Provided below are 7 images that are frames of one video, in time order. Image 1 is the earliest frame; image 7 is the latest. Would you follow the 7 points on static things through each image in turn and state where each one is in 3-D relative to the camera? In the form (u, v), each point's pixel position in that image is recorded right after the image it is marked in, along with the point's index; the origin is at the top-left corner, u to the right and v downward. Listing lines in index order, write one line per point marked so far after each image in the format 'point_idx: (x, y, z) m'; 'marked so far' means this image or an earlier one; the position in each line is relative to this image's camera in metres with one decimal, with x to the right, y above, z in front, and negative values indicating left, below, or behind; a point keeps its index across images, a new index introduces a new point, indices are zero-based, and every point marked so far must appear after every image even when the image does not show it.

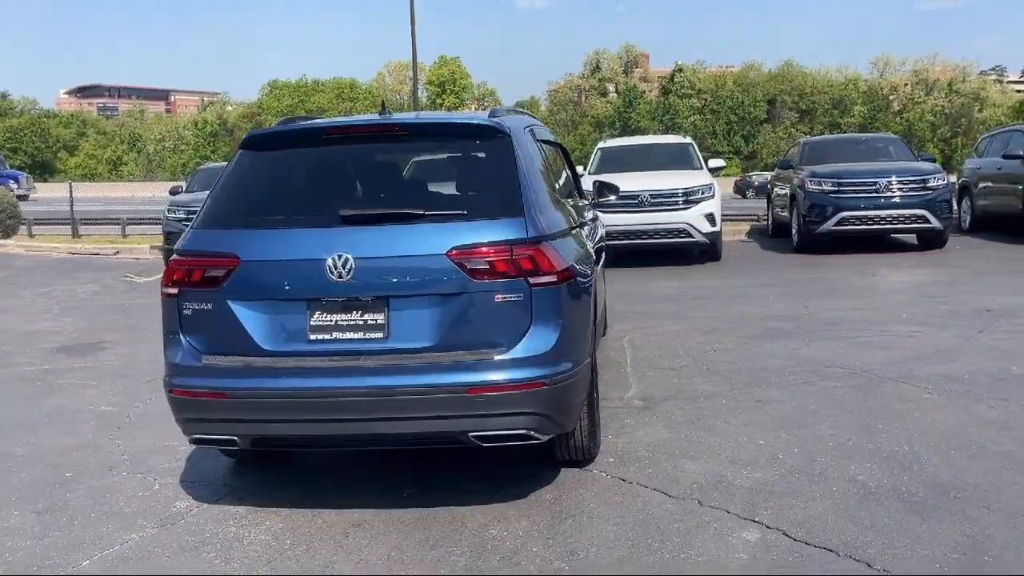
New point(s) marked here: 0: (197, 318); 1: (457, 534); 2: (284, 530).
0: (-1.6, -0.2, +4.4) m
1: (-0.3, -1.2, +4.2) m
2: (-1.1, -1.2, +4.4) m
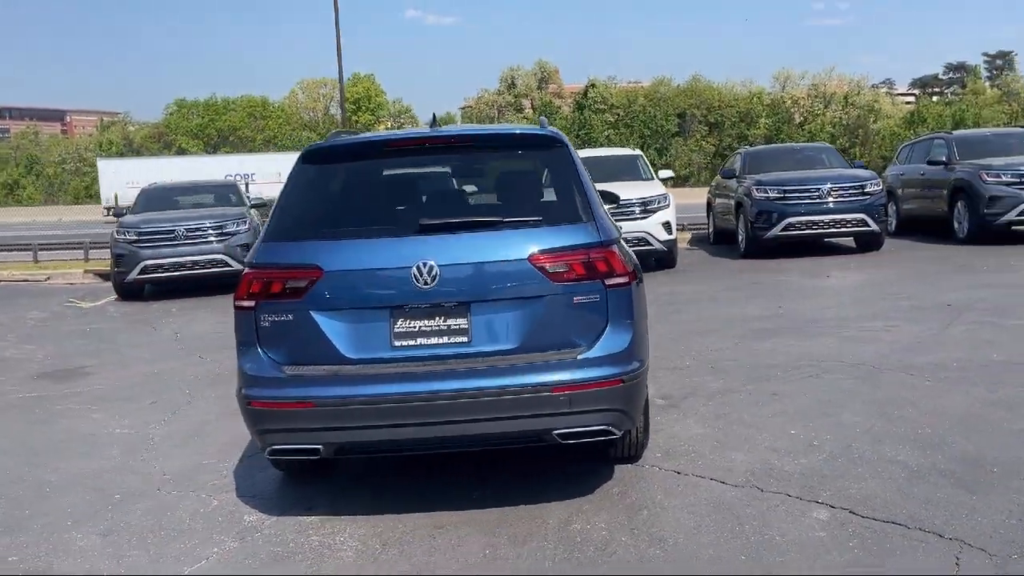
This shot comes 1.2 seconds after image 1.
0: (-1.2, -0.2, +4.4) m
1: (+0.2, -1.2, +4.4) m
2: (-0.7, -1.3, +4.4) m
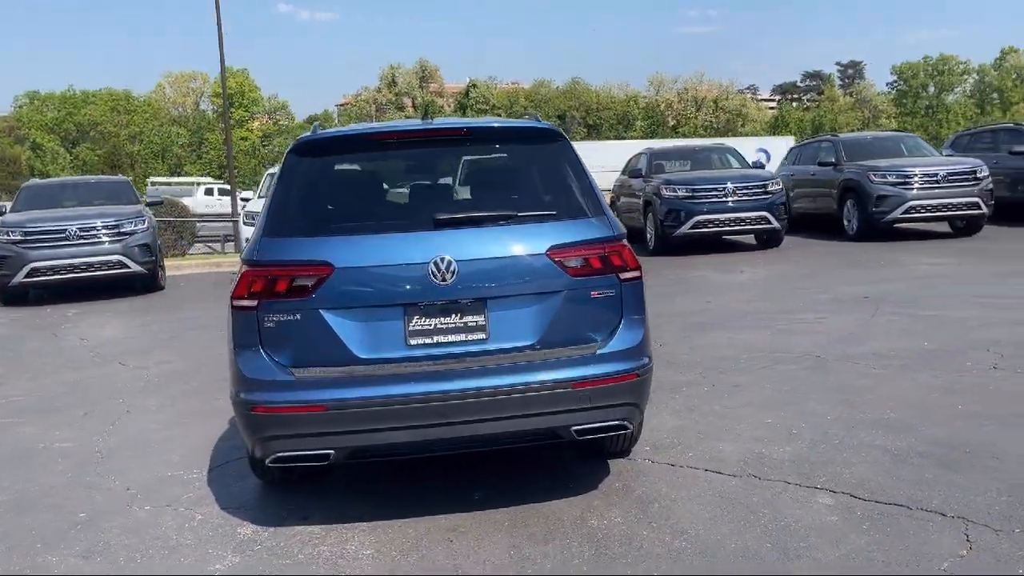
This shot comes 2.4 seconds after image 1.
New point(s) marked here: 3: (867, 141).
0: (-1.1, -0.2, +4.2) m
1: (+0.2, -1.2, +4.3) m
2: (-0.6, -1.3, +4.3) m
3: (+8.2, +3.4, +20.0) m
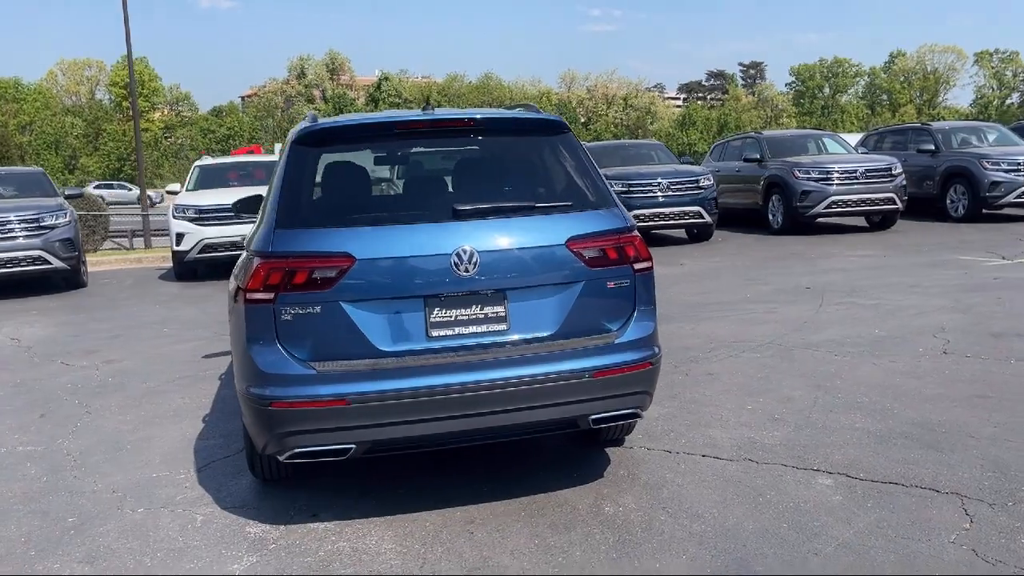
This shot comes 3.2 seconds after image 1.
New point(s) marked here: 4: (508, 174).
0: (-1.0, -0.2, +4.1) m
1: (+0.3, -1.2, +4.4) m
2: (-0.5, -1.2, +4.2) m
3: (+6.7, +3.6, +20.7) m
4: (-0.1, +0.6, +4.6) m
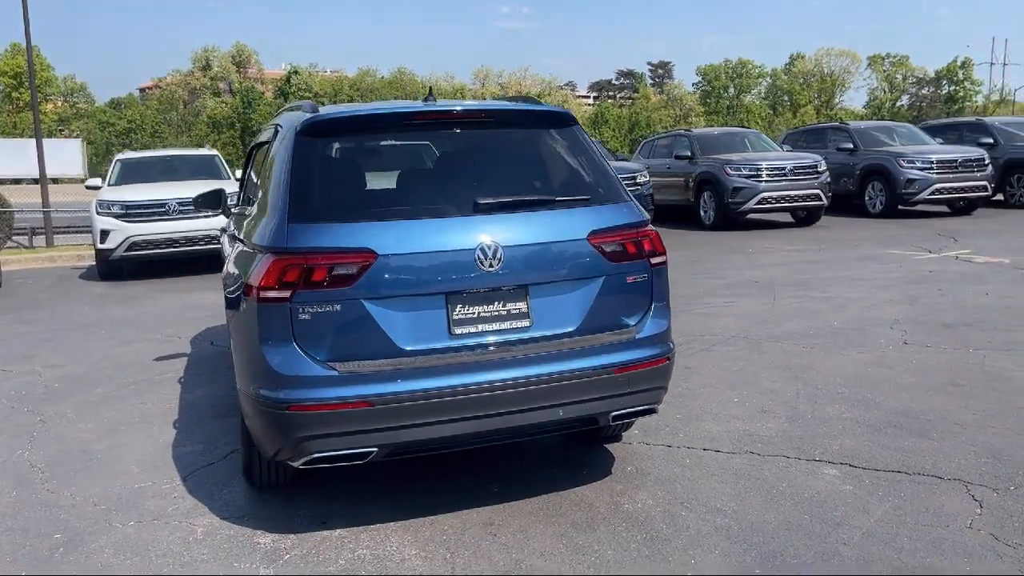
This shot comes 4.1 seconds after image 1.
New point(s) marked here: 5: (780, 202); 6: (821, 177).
0: (-0.9, -0.2, +3.9) m
1: (+0.4, -1.1, +4.3) m
2: (-0.4, -1.2, +4.1) m
3: (+5.1, +3.8, +21.2) m
4: (0.0, +0.6, +4.5) m
5: (+6.0, +1.9, +19.2) m
6: (+7.0, +2.5, +19.5) m
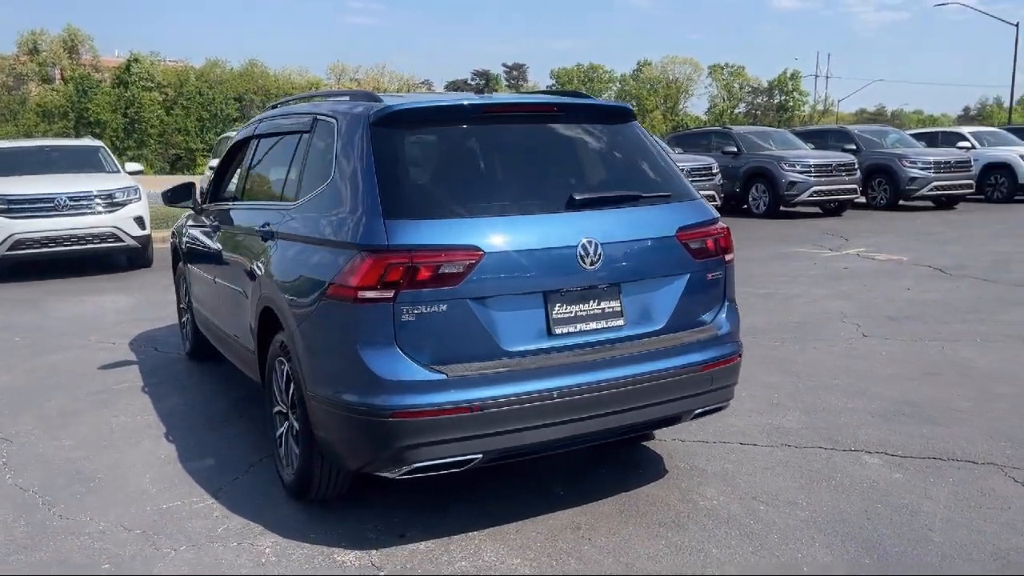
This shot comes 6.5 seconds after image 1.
0: (-0.4, -0.2, +3.7) m
1: (+0.8, -1.1, +4.3) m
2: (0.0, -1.2, +3.9) m
3: (+2.6, +3.8, +21.7) m
4: (+0.3, +0.6, +4.4) m
5: (+3.8, +2.0, +19.9) m
6: (+4.8, +2.6, +20.3) m
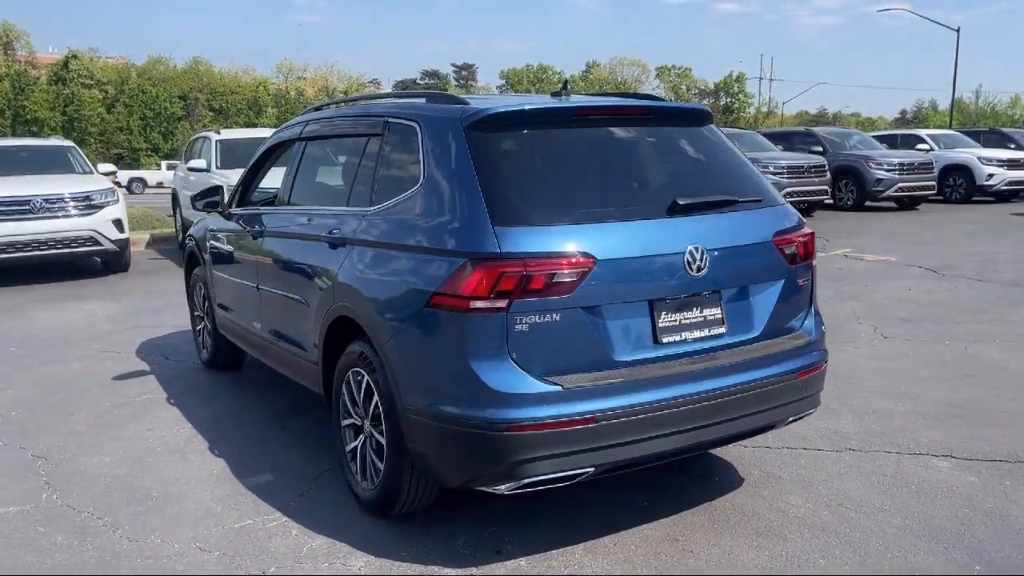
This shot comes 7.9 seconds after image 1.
0: (+0.1, -0.2, +3.5) m
1: (+1.3, -1.1, +4.2) m
2: (+0.5, -1.2, +3.8) m
3: (+2.0, +3.8, +21.7) m
4: (+0.8, +0.6, +4.3) m
5: (+3.4, +2.0, +20.0) m
6: (+4.3, +2.6, +20.5) m
